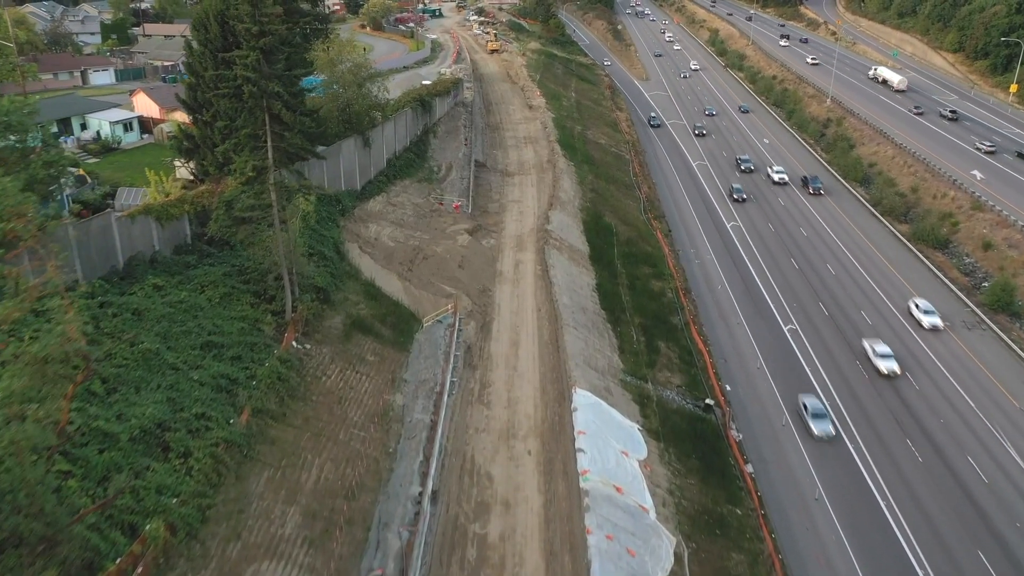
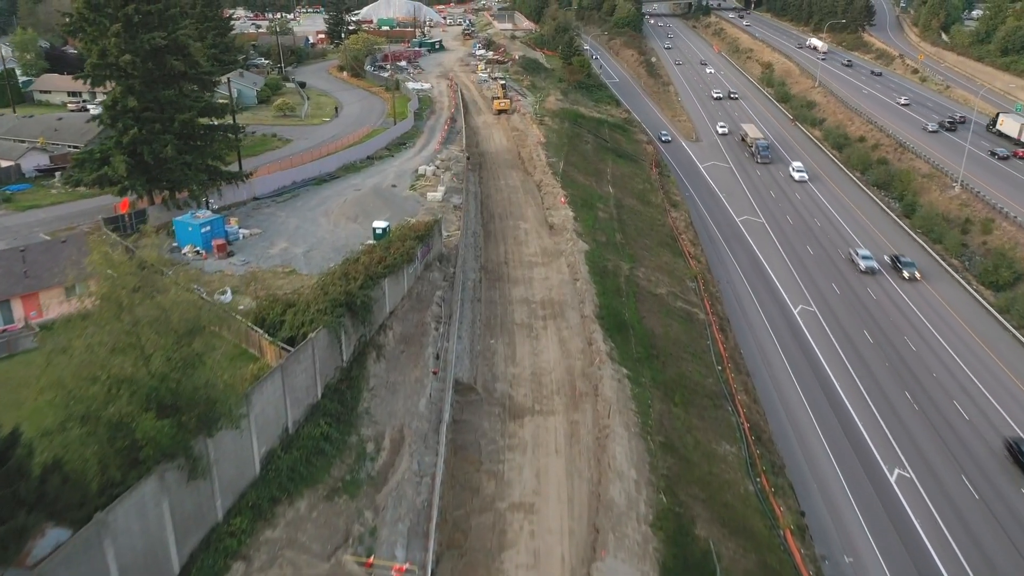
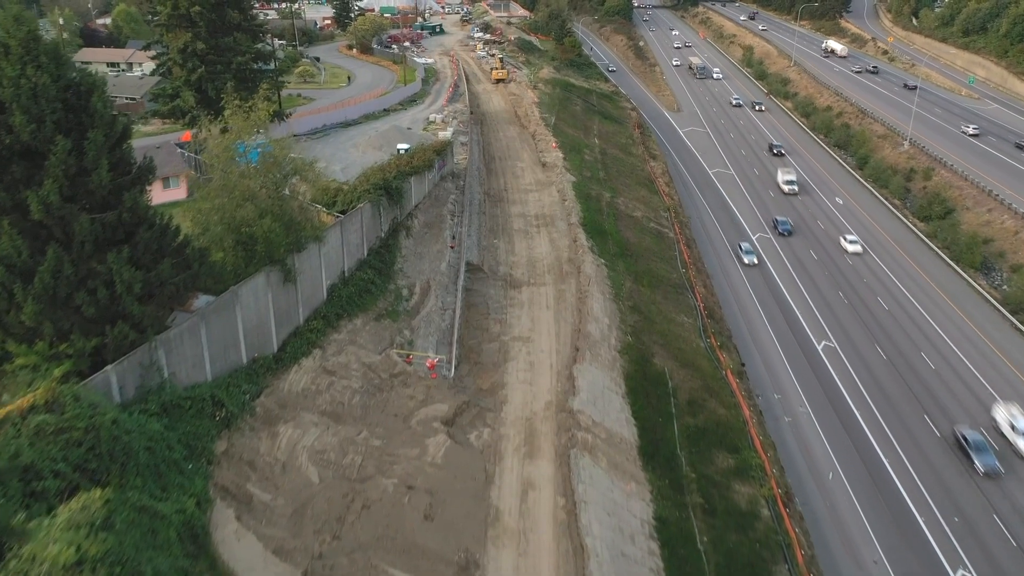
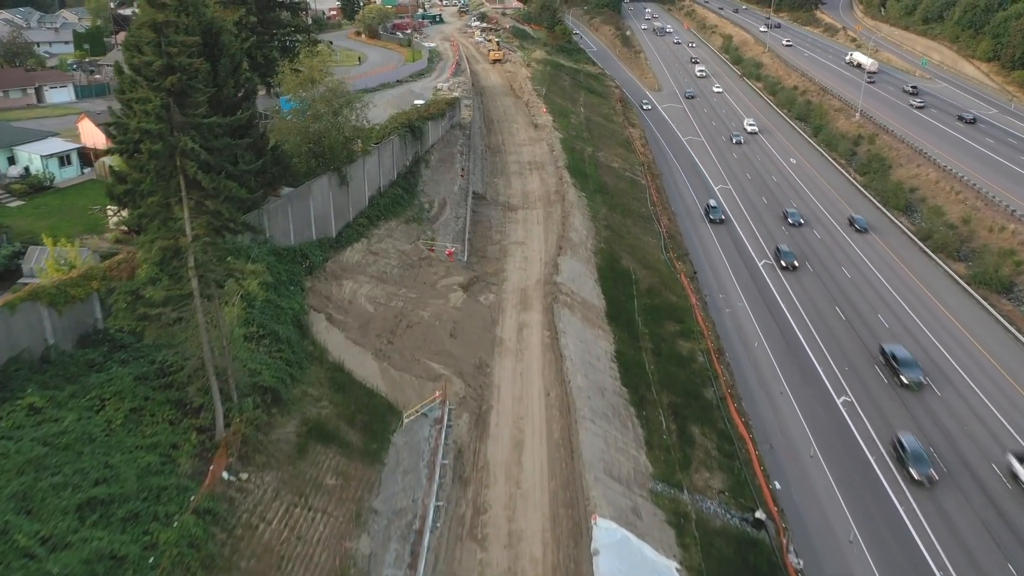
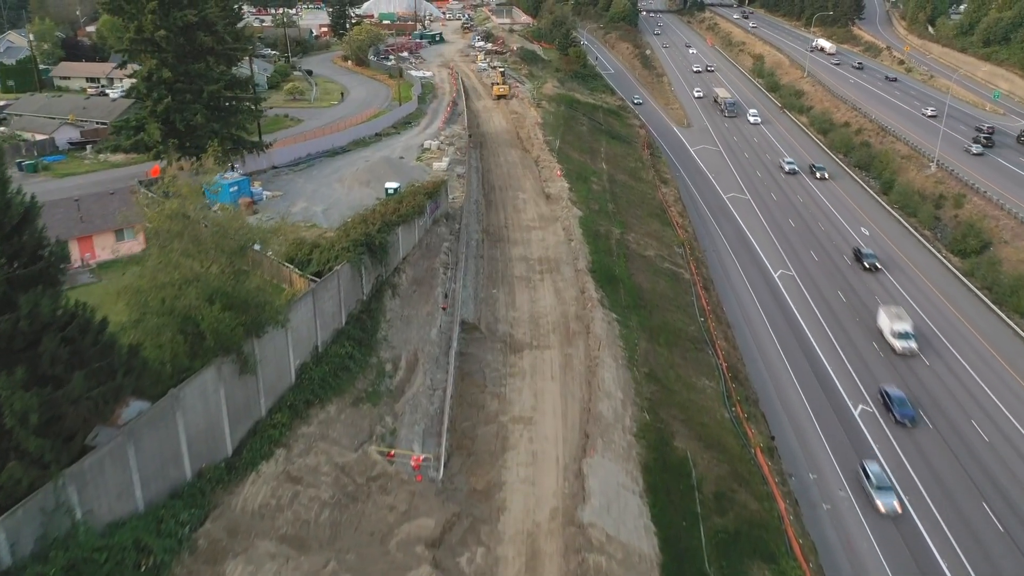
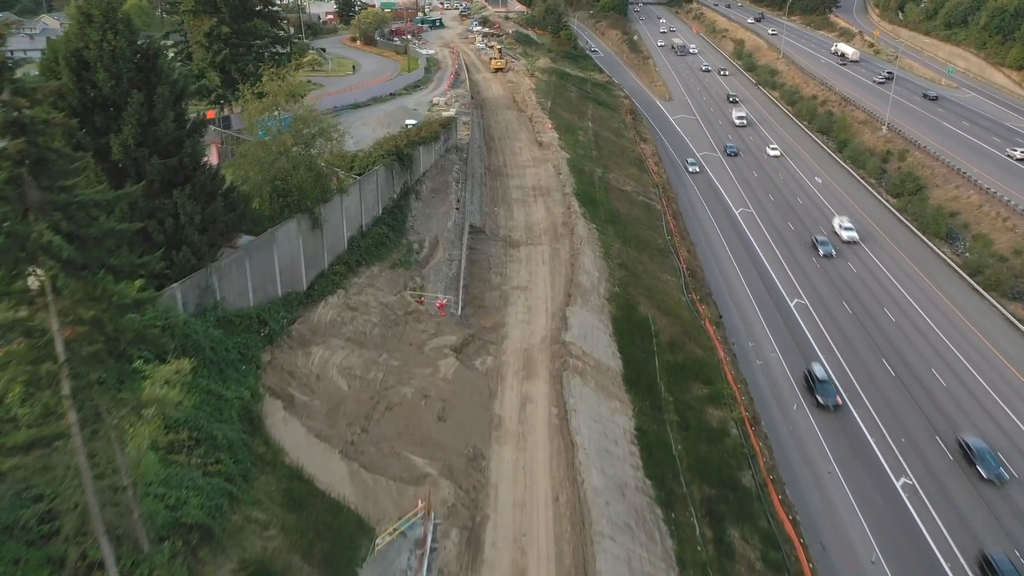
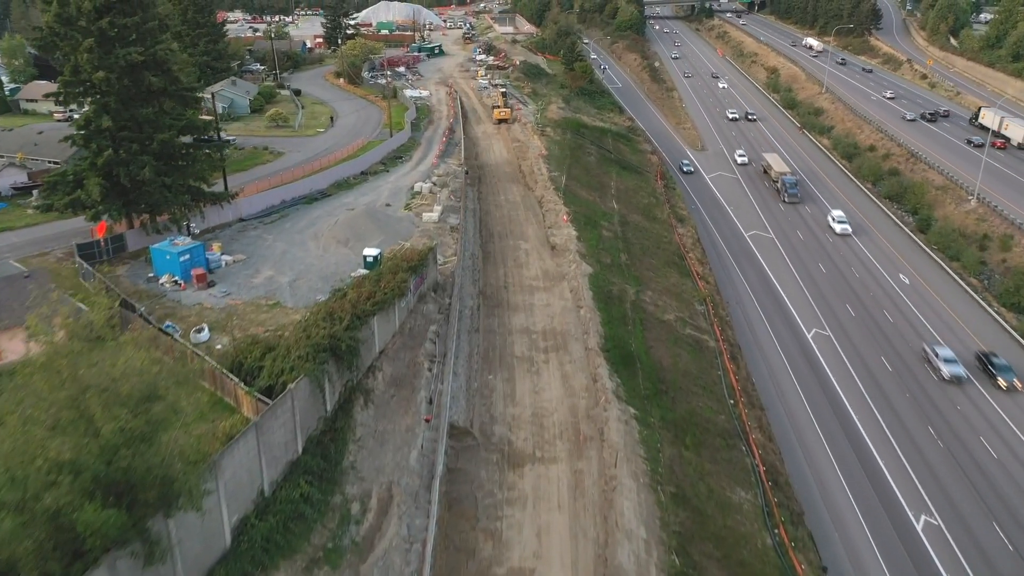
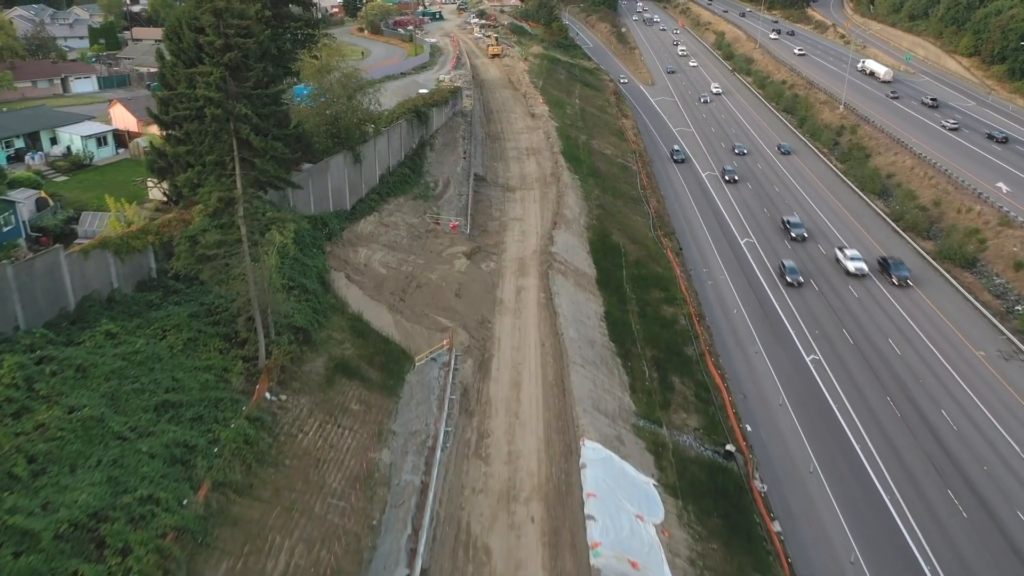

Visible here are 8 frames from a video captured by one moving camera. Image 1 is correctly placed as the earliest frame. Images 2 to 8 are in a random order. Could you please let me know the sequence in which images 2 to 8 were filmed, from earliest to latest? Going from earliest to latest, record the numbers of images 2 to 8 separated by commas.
8, 4, 6, 3, 5, 2, 7
